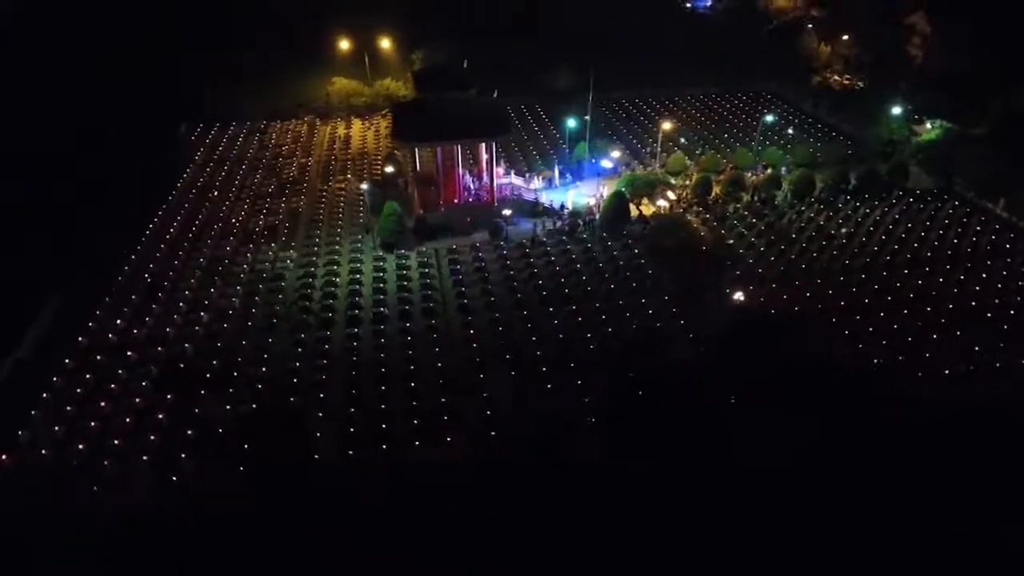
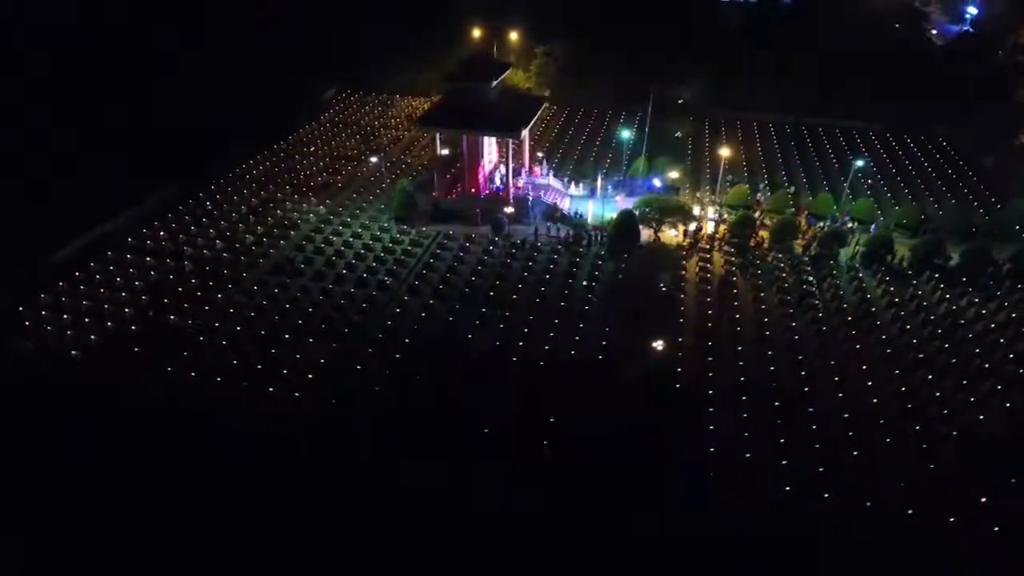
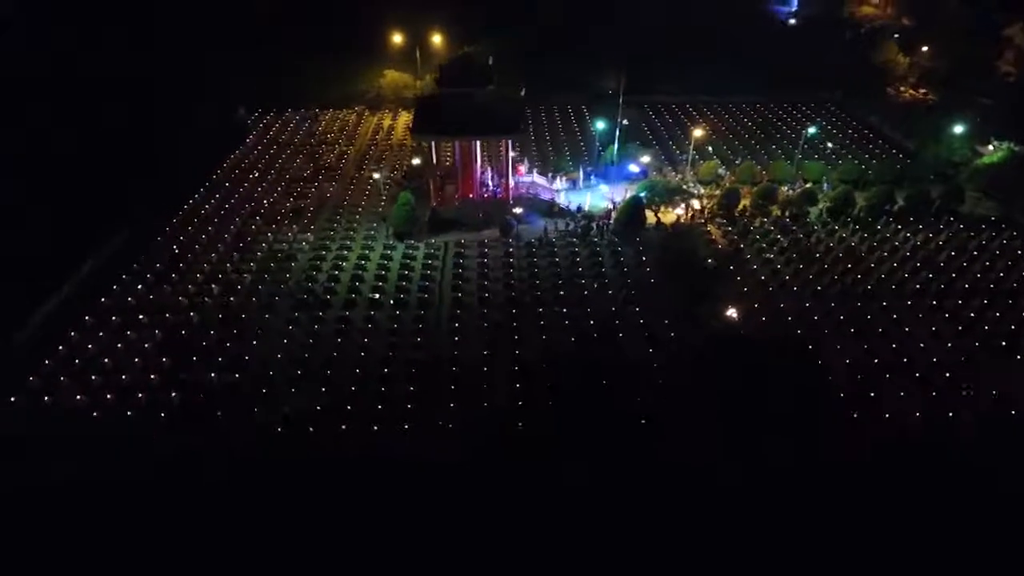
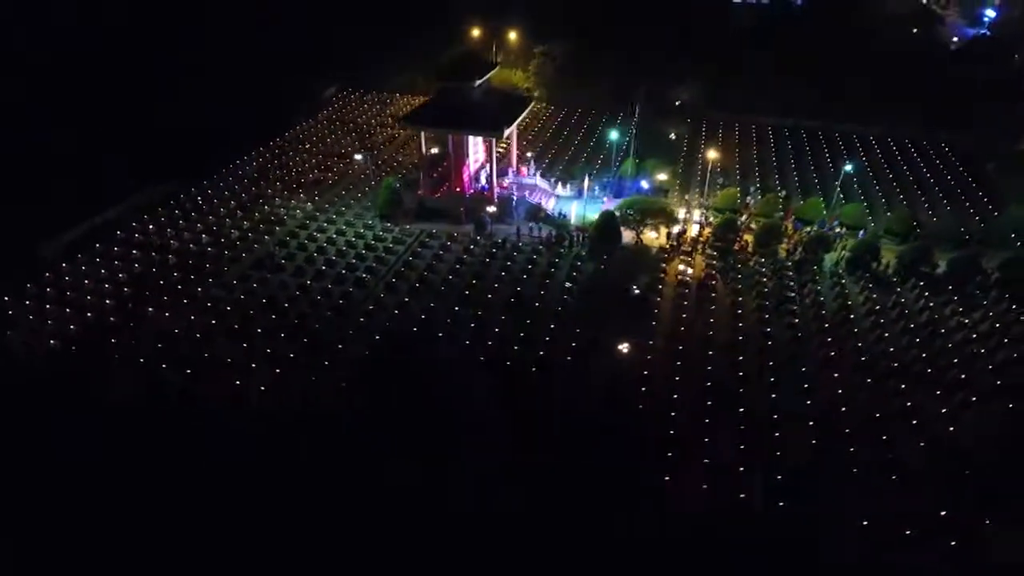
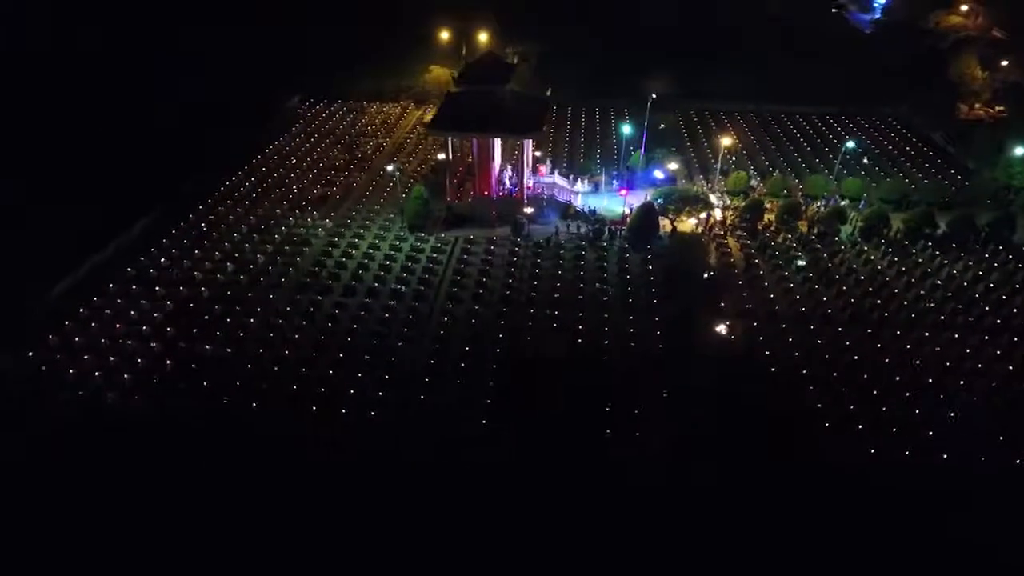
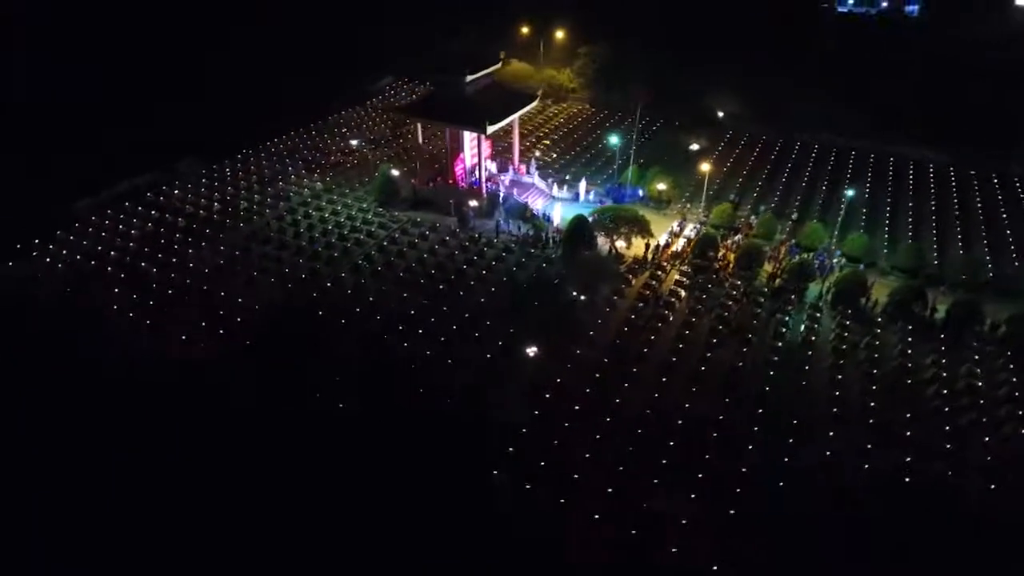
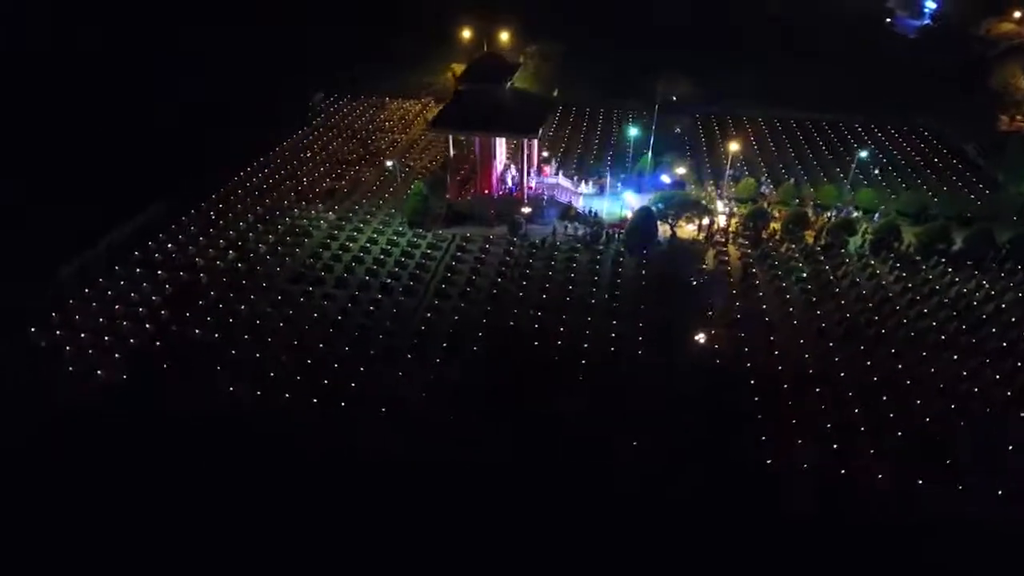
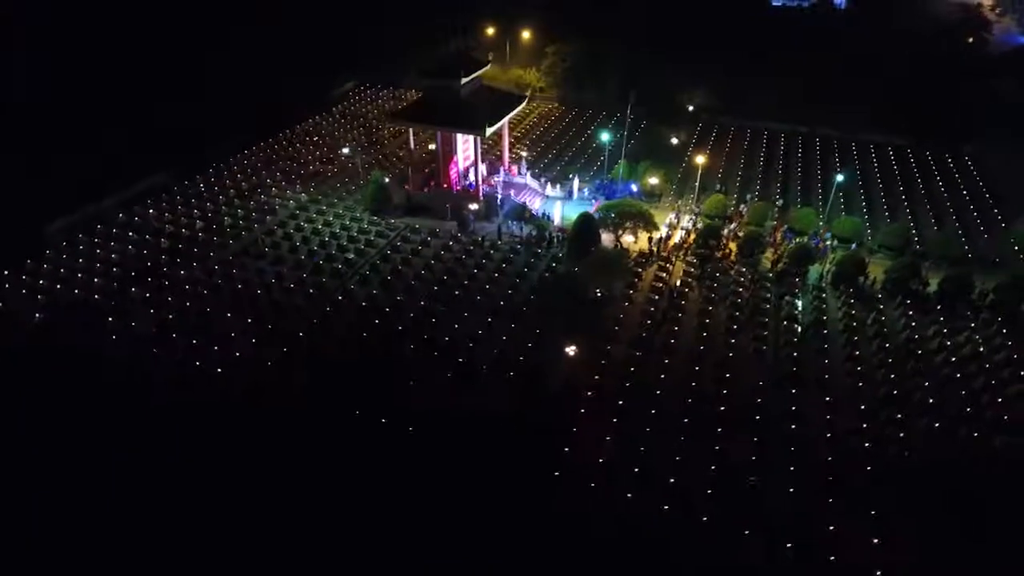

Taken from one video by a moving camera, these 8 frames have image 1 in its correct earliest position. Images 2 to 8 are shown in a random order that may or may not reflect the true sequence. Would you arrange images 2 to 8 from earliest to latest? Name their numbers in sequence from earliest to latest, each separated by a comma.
3, 5, 7, 2, 4, 8, 6
